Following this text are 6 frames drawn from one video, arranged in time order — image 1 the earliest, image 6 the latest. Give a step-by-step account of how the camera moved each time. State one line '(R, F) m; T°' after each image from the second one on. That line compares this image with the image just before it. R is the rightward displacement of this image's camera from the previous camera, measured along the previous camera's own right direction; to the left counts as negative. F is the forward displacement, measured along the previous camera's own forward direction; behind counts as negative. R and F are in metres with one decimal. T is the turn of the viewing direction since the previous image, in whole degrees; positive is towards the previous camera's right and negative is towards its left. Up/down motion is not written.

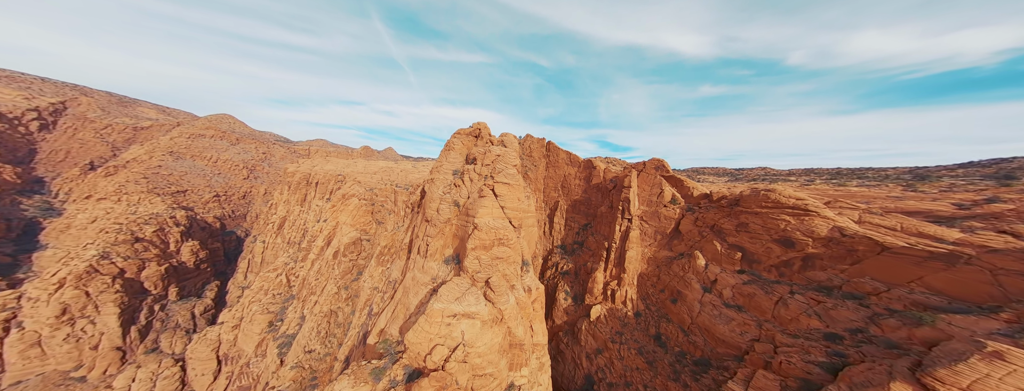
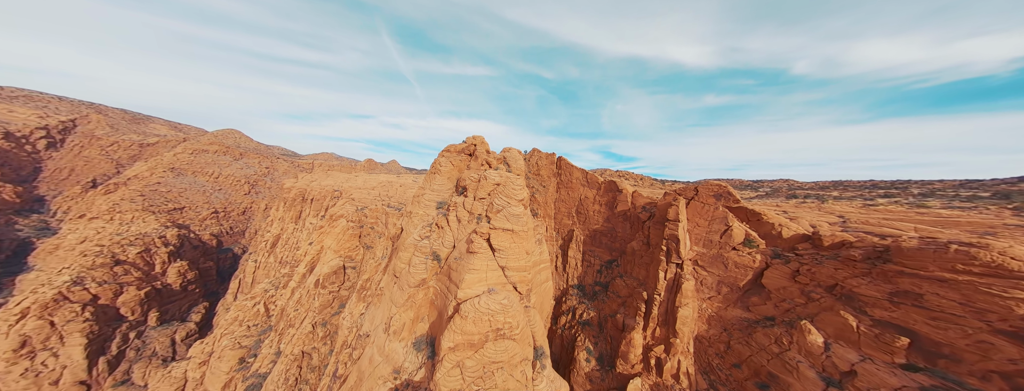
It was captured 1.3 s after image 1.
(0.0, +1.8) m; -1°
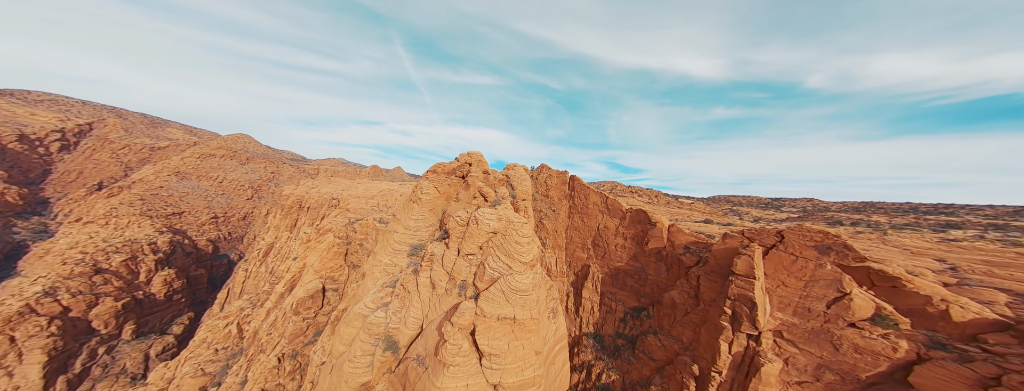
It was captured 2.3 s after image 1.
(0.0, +1.5) m; -1°
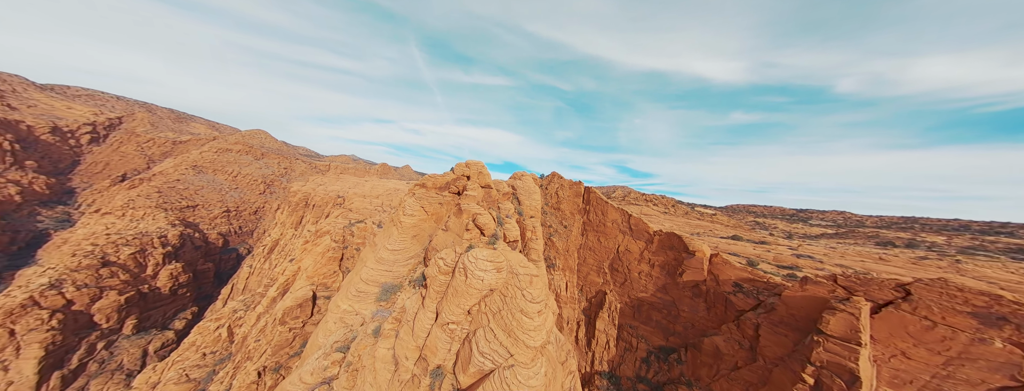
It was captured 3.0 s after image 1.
(+0.1, +1.0) m; -2°
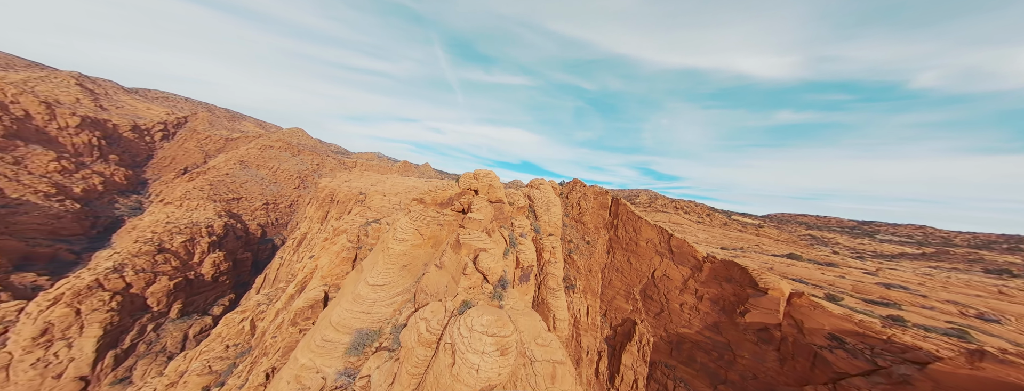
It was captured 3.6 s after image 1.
(+0.1, +0.9) m; -5°
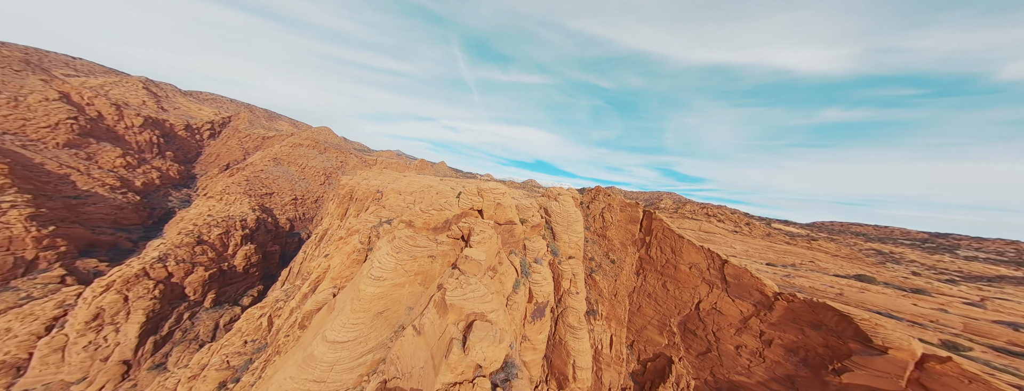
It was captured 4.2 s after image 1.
(0.0, +0.9) m; -4°
